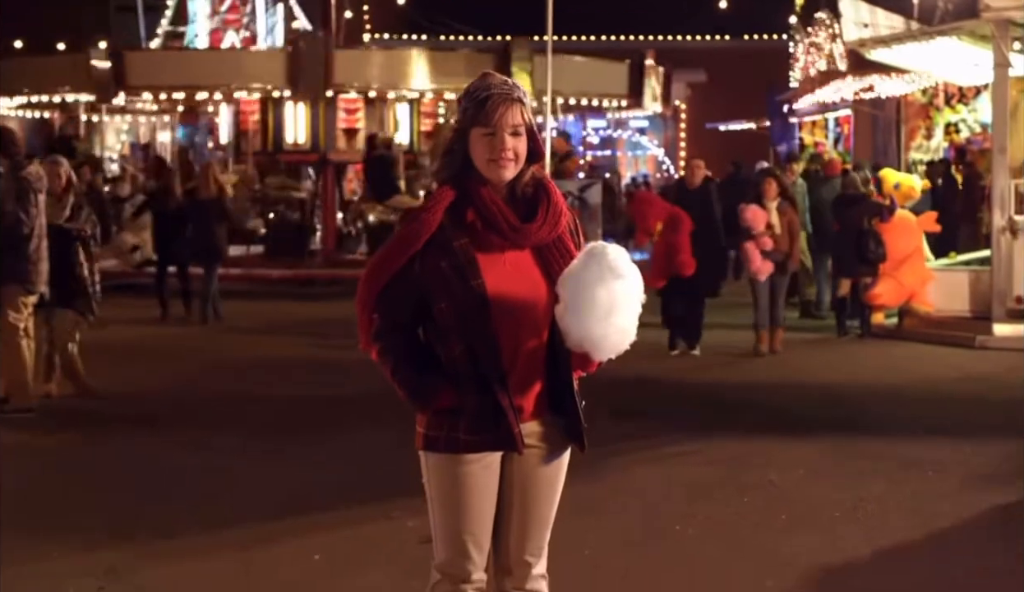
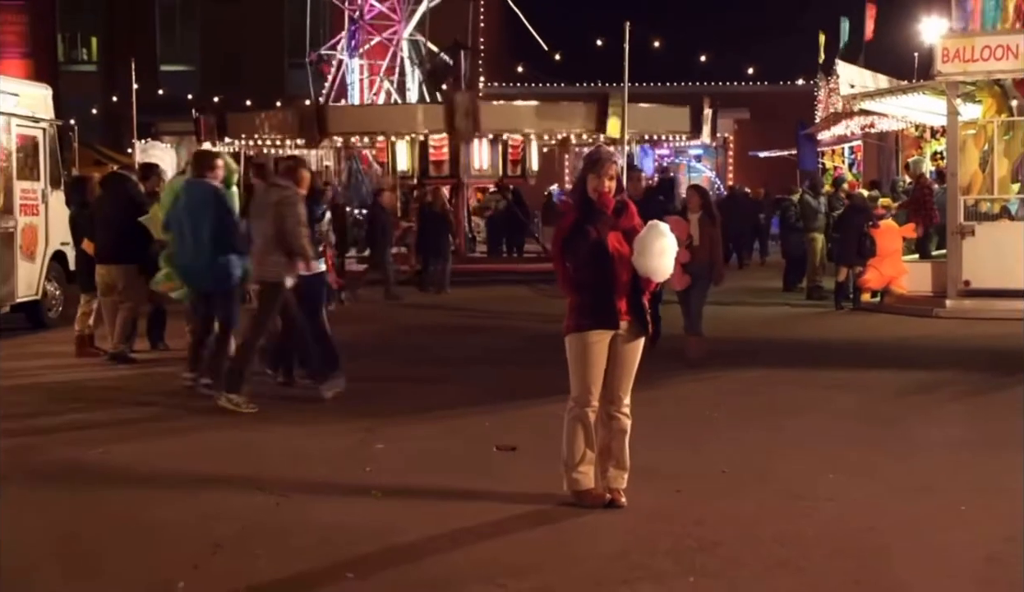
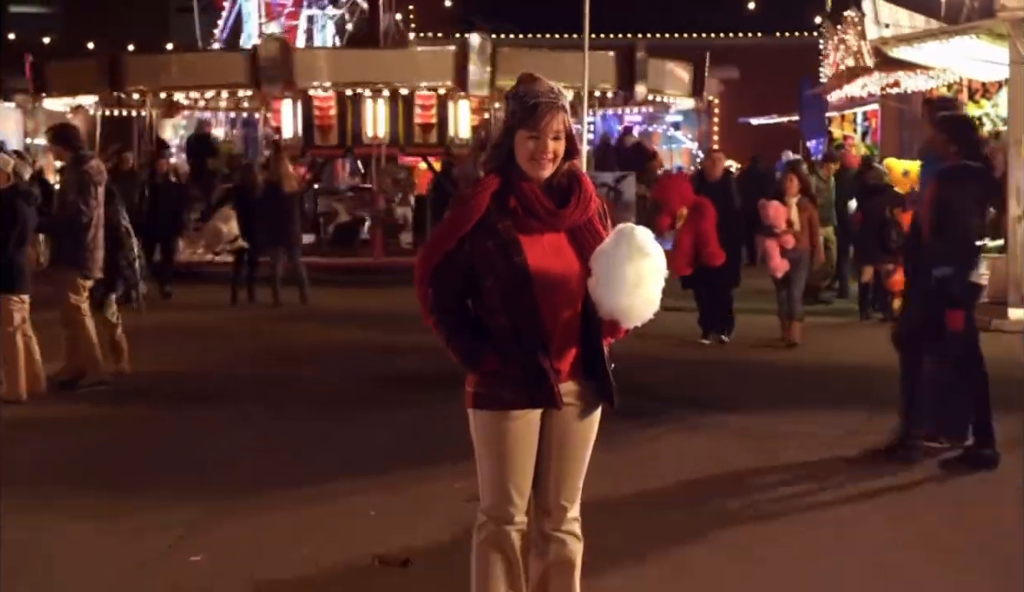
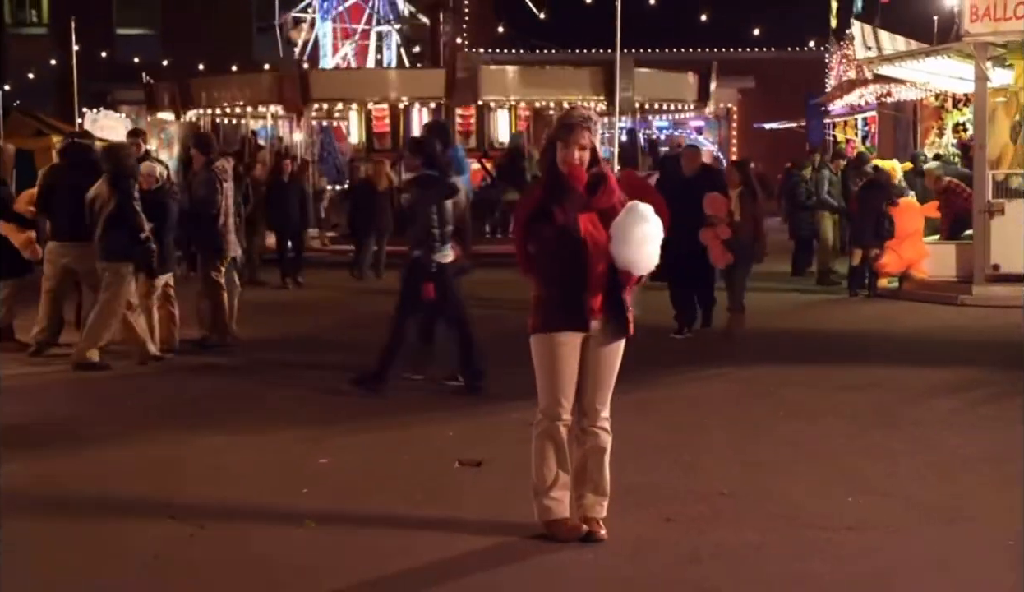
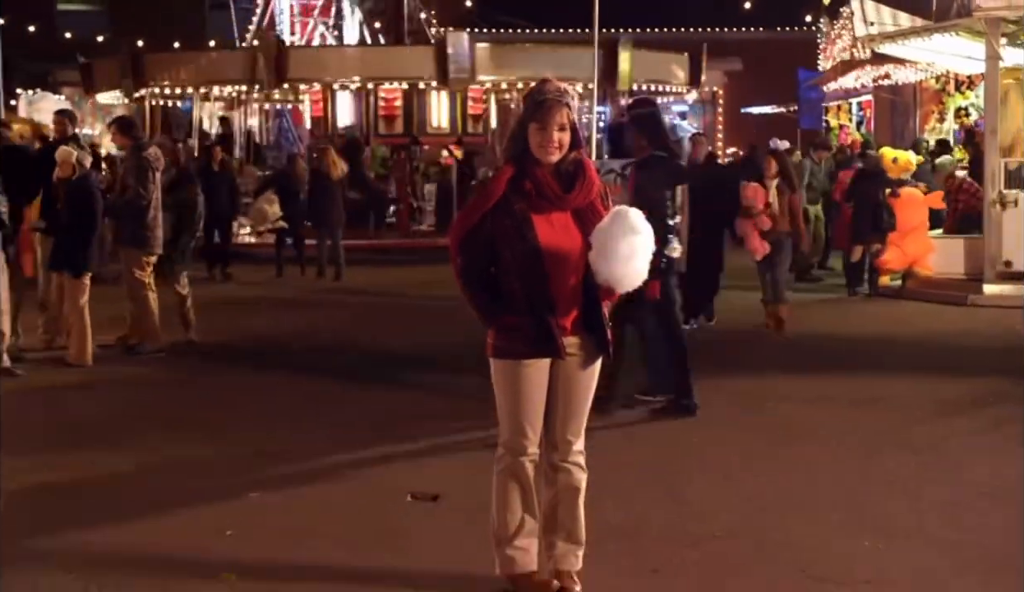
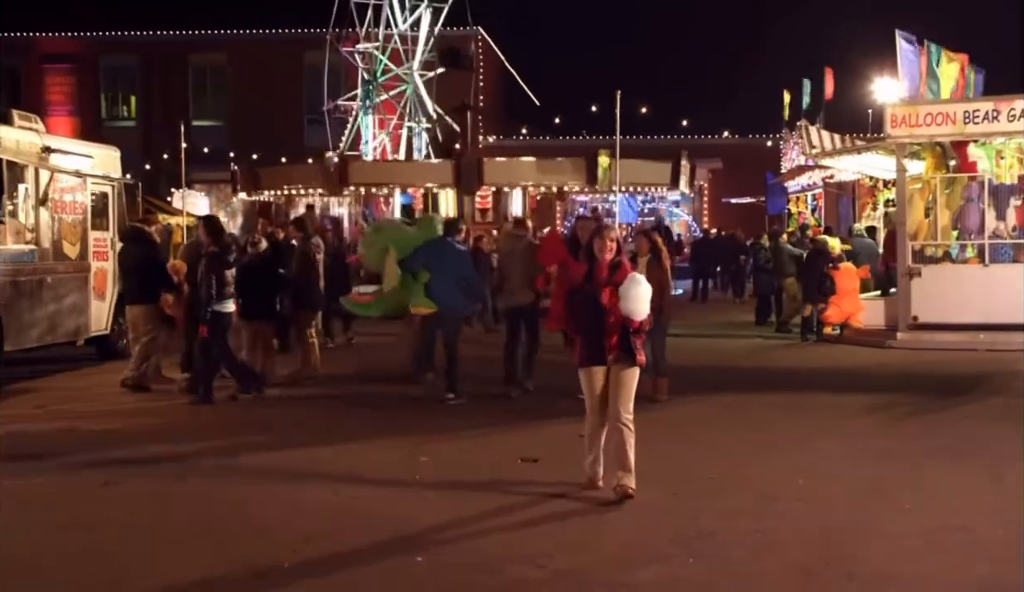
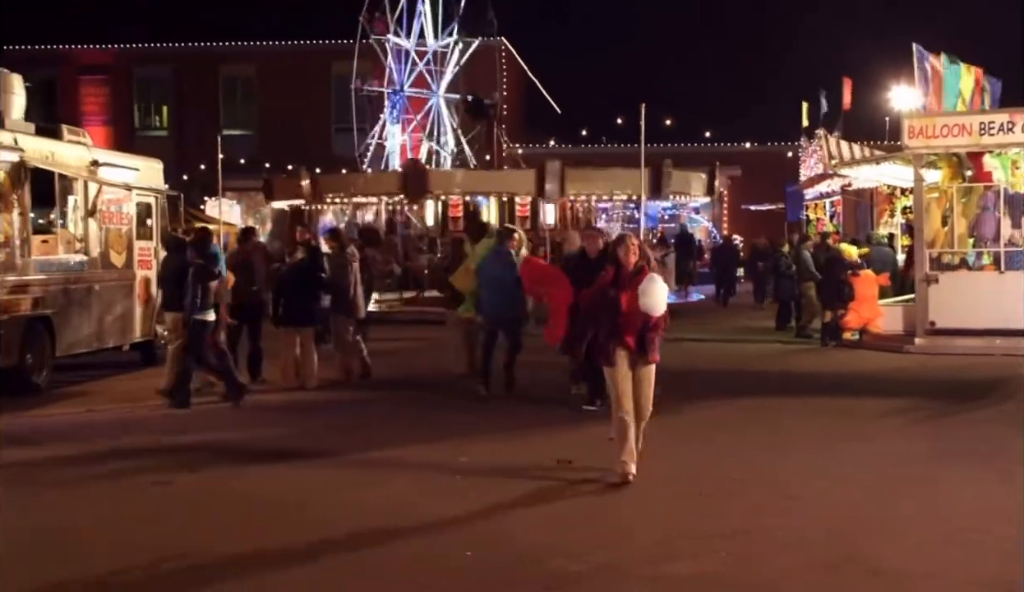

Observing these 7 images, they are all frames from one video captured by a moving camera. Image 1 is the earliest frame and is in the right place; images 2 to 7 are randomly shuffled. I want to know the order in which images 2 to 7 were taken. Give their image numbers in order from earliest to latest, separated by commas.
3, 5, 4, 2, 6, 7
